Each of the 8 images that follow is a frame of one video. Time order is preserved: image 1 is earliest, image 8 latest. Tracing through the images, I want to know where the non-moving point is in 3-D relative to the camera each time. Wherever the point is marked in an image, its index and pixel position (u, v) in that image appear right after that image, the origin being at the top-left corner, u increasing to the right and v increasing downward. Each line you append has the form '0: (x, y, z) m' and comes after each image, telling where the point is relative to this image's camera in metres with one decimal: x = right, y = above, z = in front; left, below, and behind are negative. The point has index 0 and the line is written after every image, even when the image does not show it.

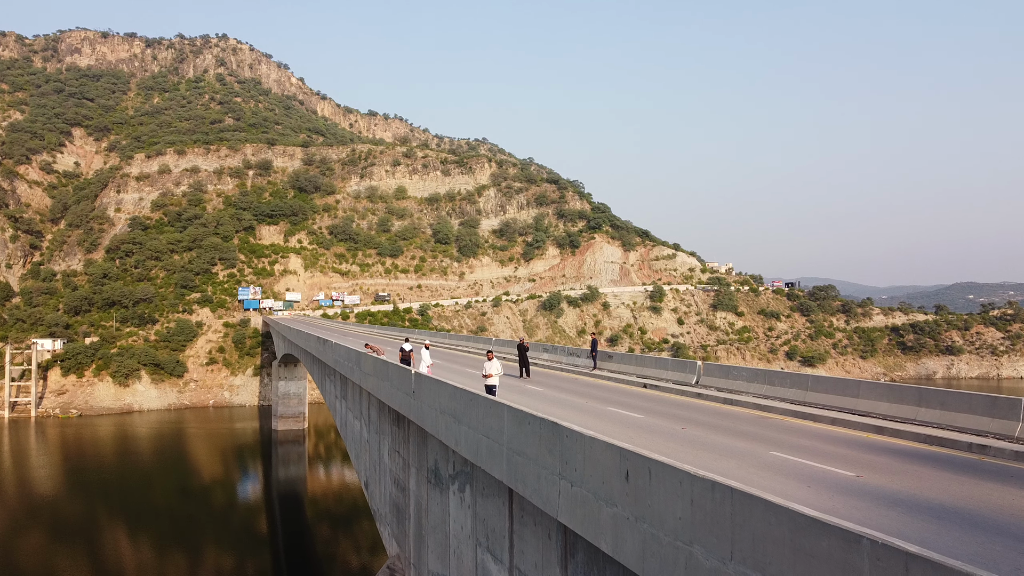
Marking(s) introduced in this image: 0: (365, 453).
0: (-2.9, -3.3, +16.1) m
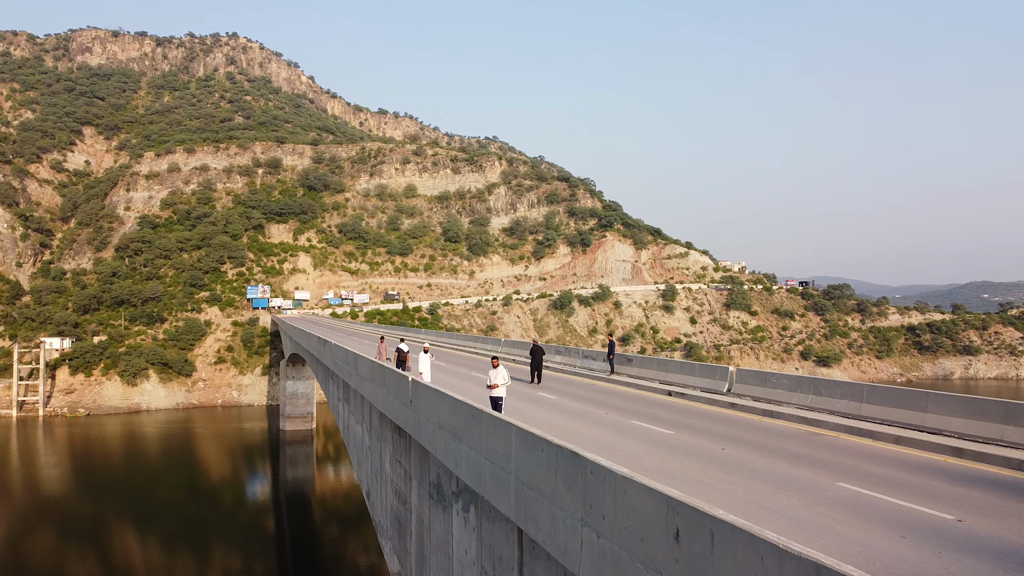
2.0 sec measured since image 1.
0: (-2.7, -3.2, +15.2) m
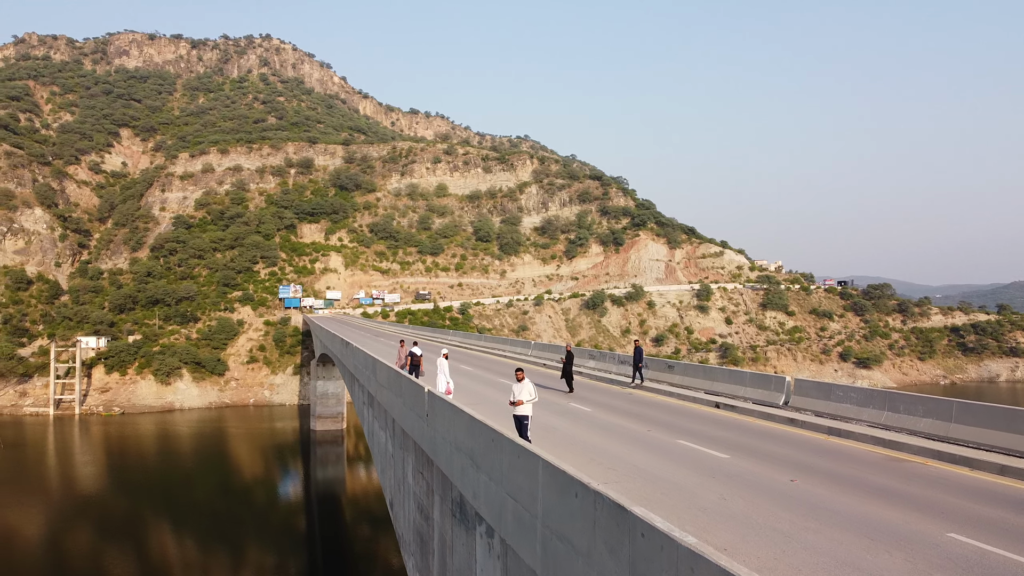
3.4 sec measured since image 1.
0: (-2.2, -3.2, +14.4) m
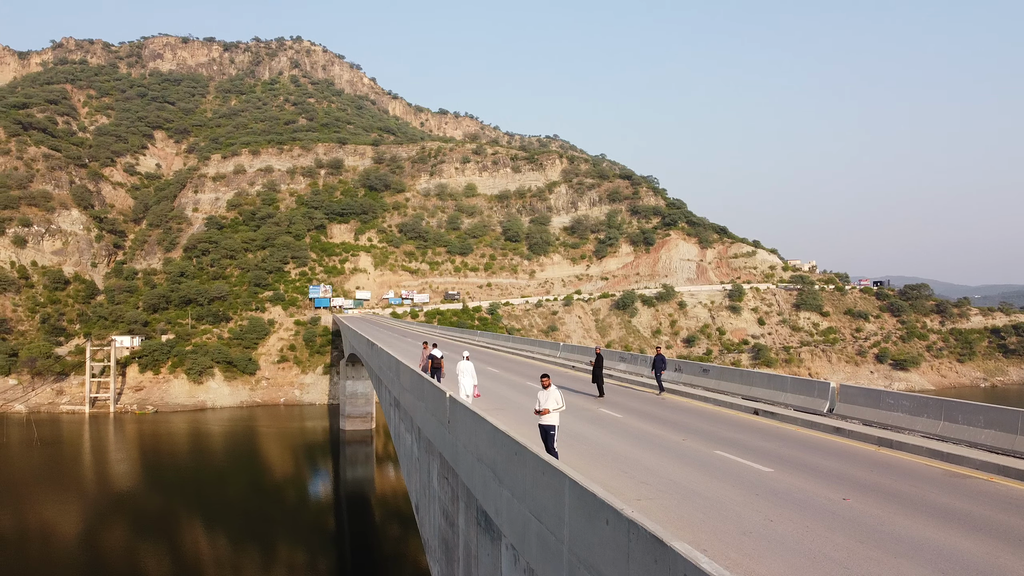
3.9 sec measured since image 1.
0: (-1.7, -3.2, +14.1) m
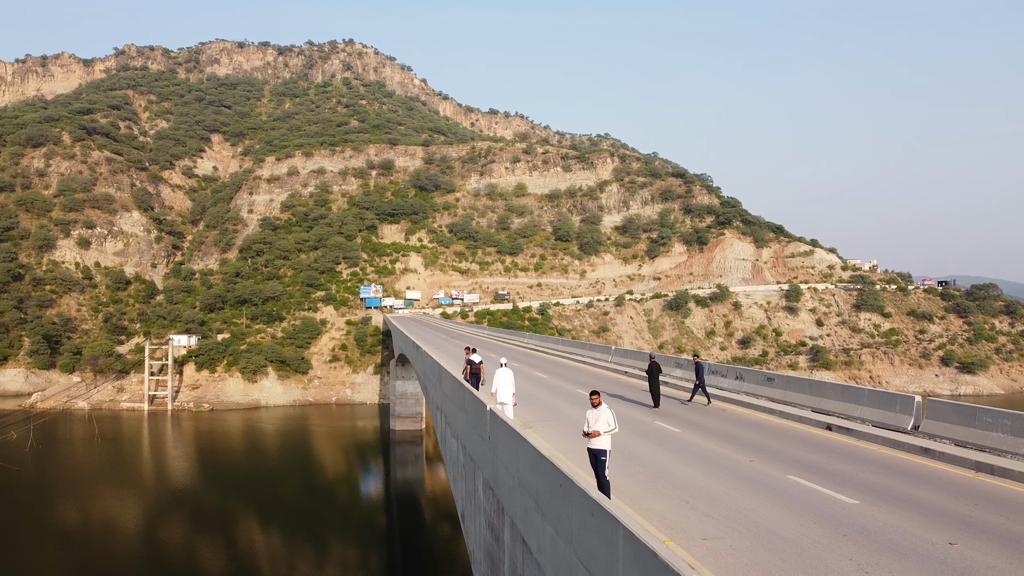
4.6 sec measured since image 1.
0: (-0.9, -3.2, +13.6) m
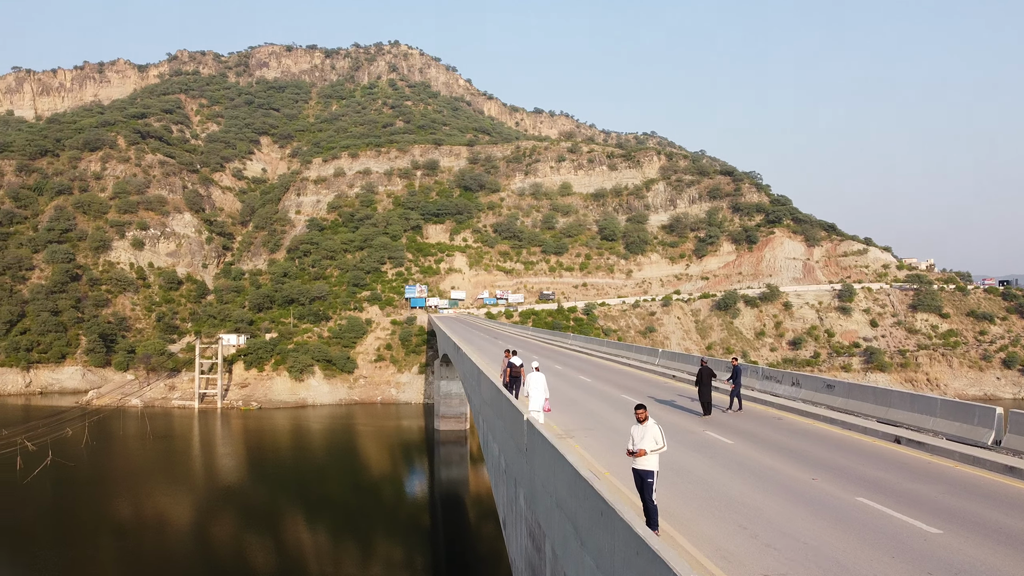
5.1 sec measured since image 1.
0: (-0.2, -3.2, +13.2) m
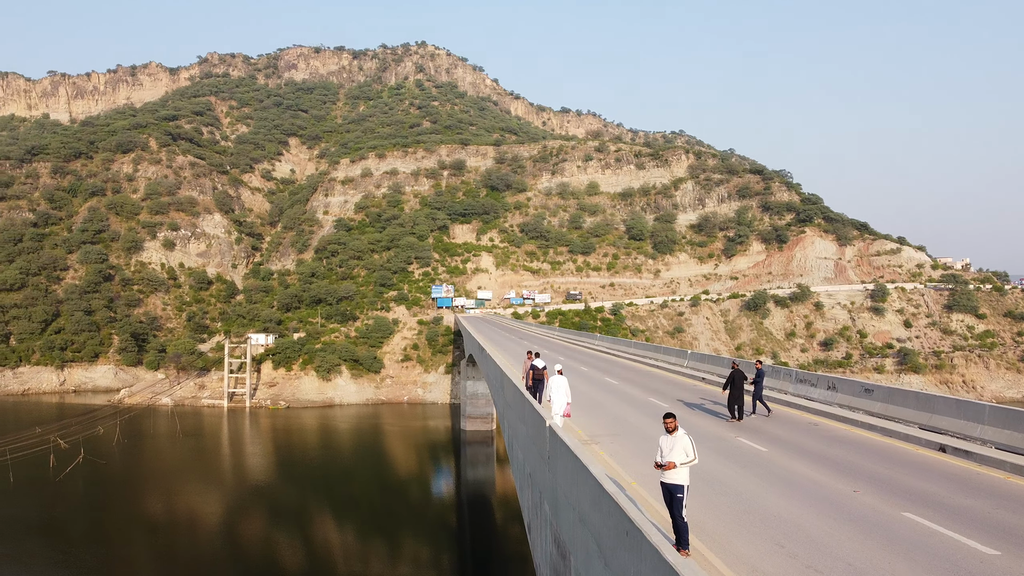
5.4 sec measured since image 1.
0: (+0.2, -3.2, +12.9) m
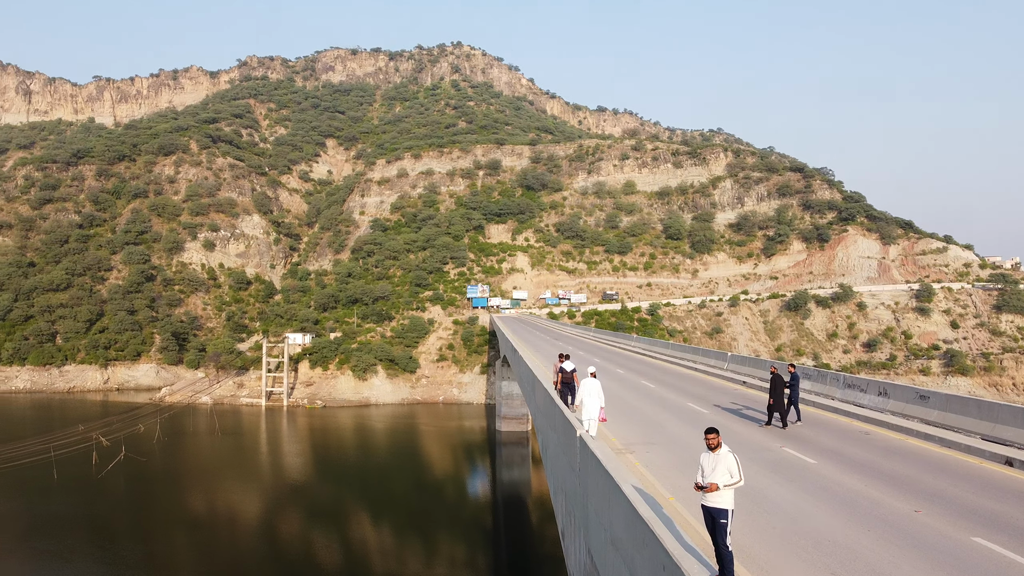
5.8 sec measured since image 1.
0: (+0.7, -3.2, +12.5) m
